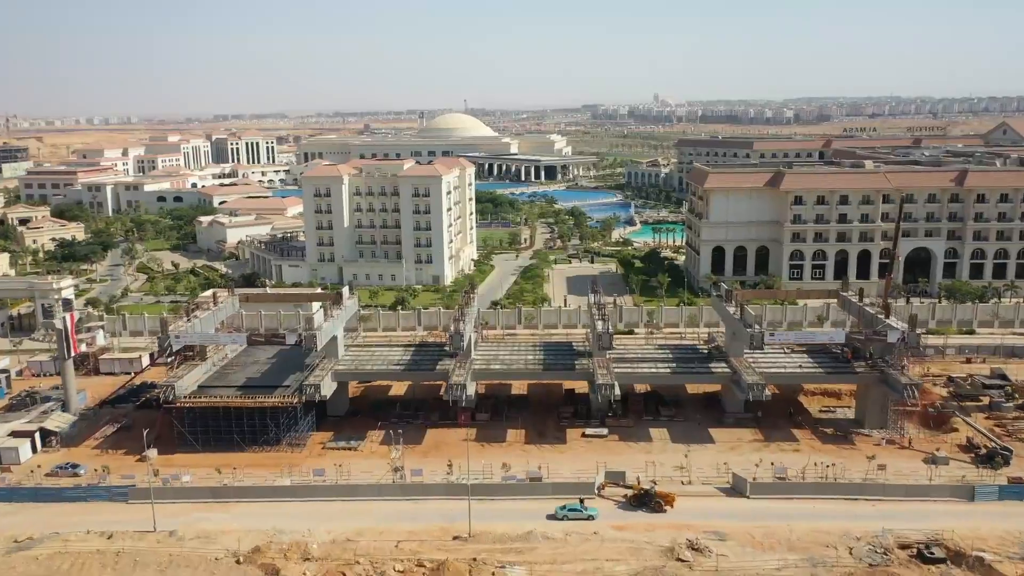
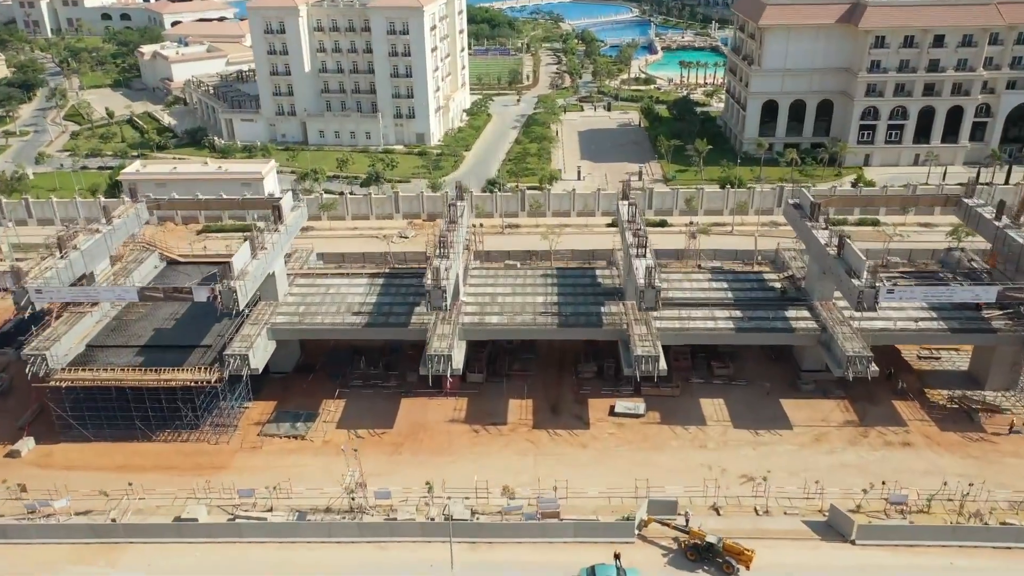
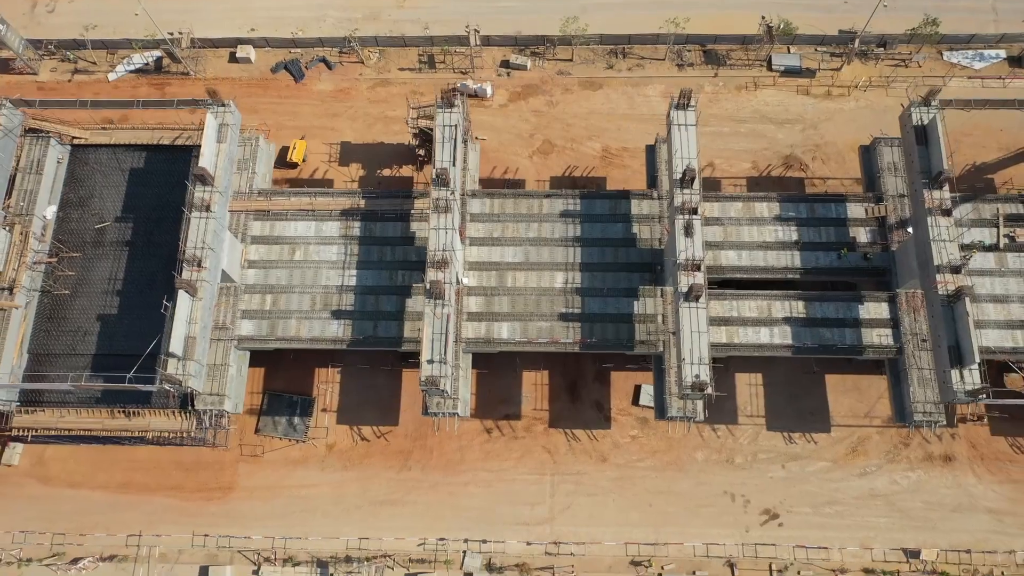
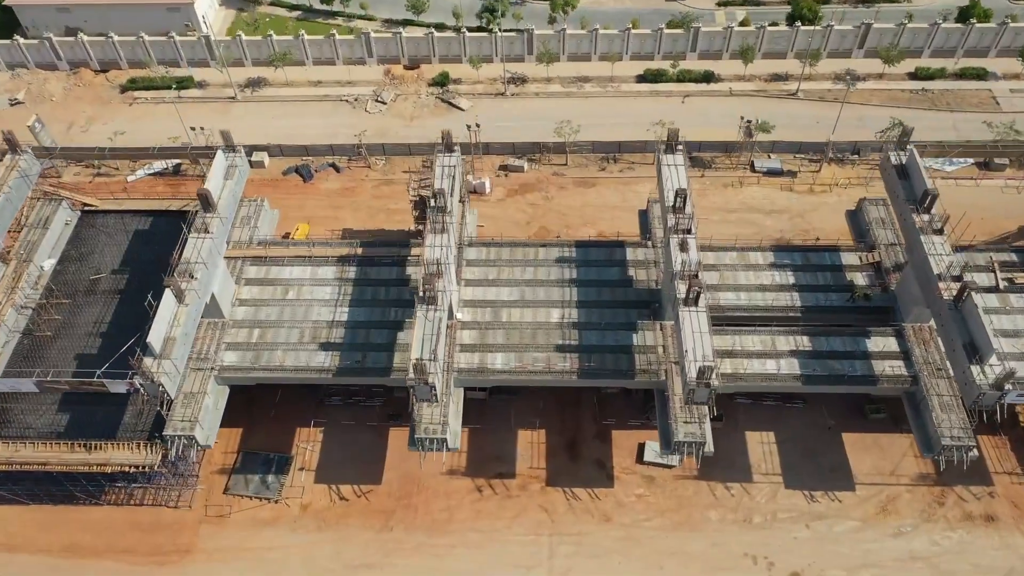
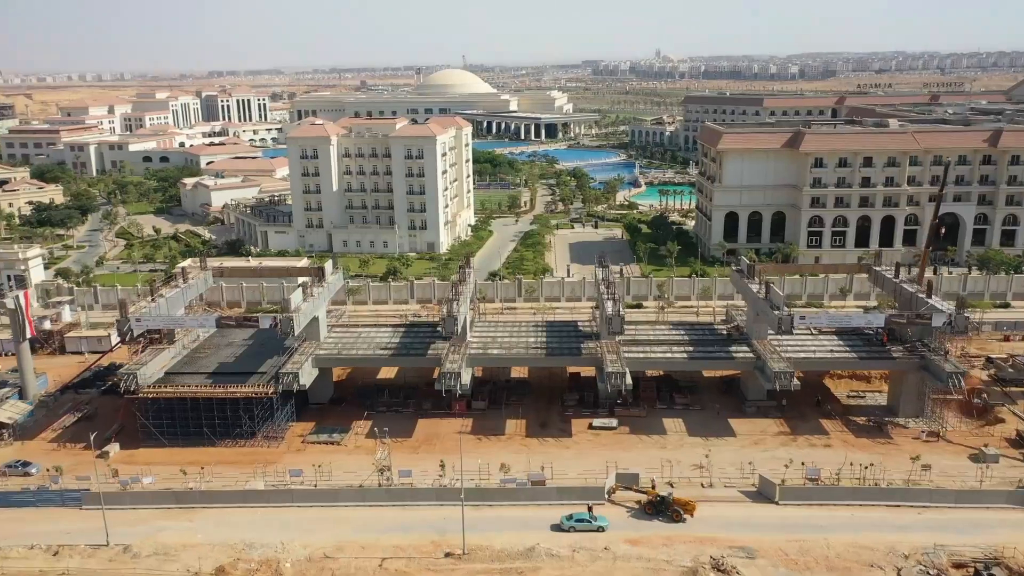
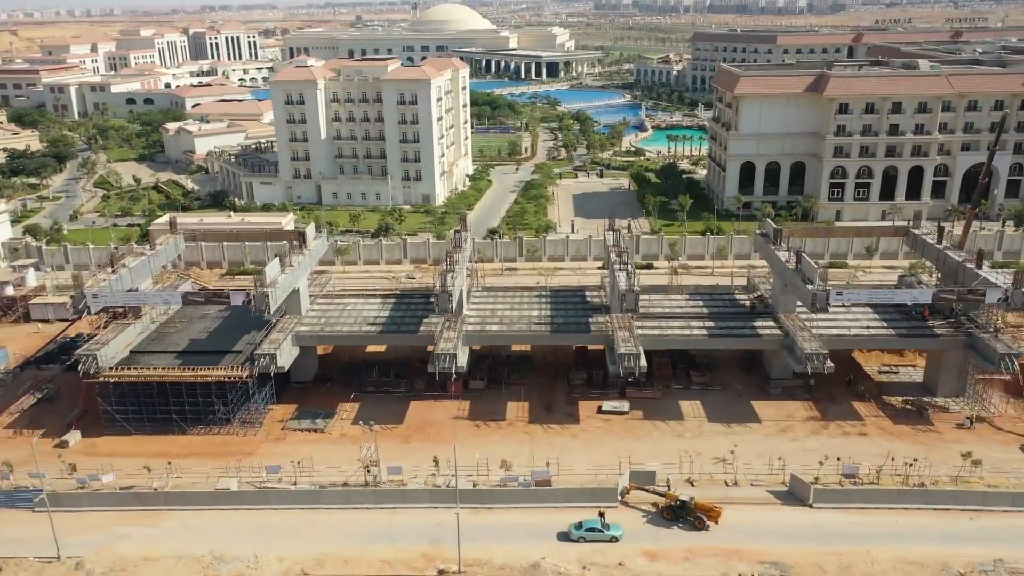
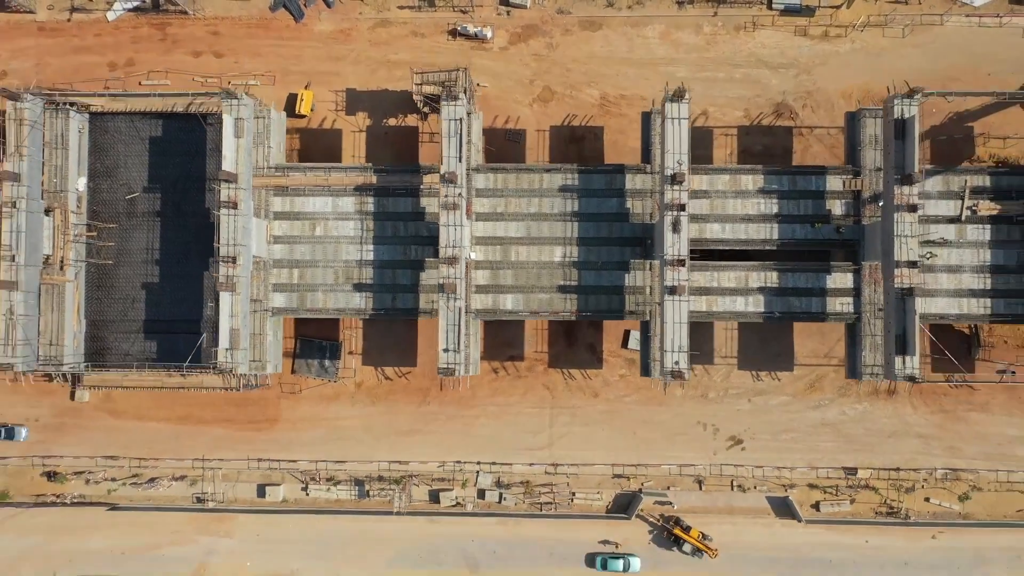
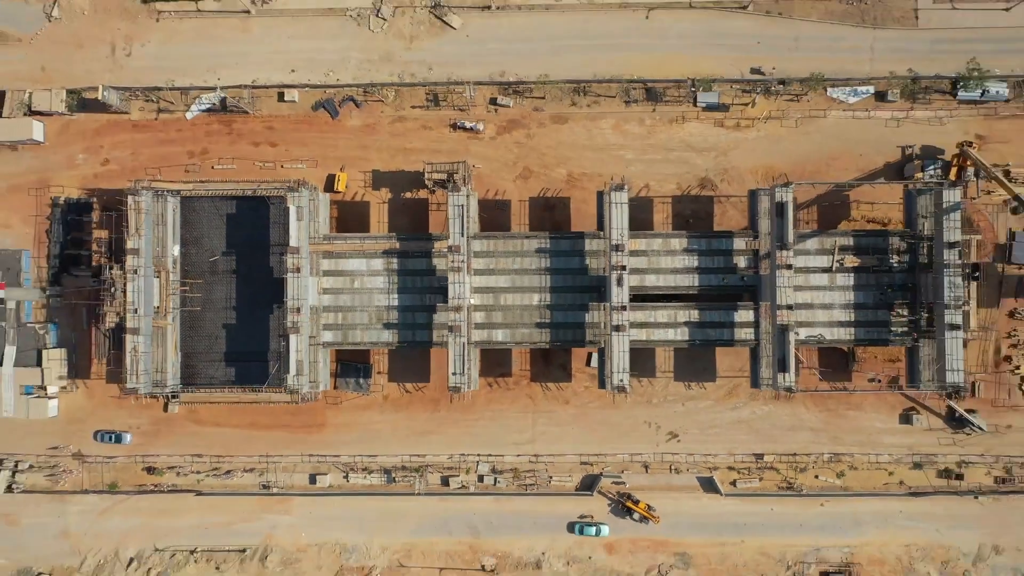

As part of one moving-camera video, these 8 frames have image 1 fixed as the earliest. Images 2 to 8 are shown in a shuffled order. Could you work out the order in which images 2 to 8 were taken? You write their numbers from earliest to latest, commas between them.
5, 6, 2, 4, 3, 7, 8
